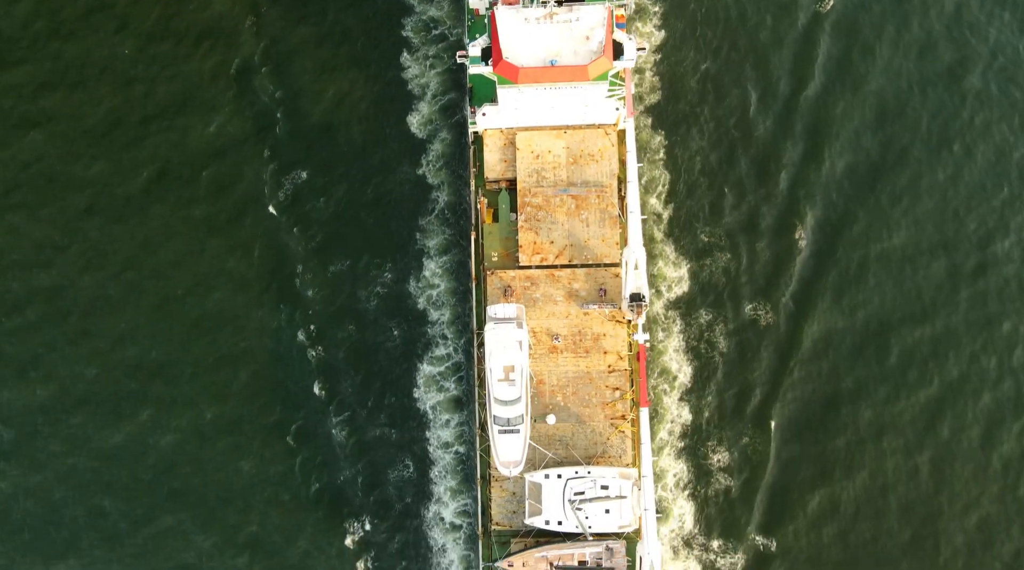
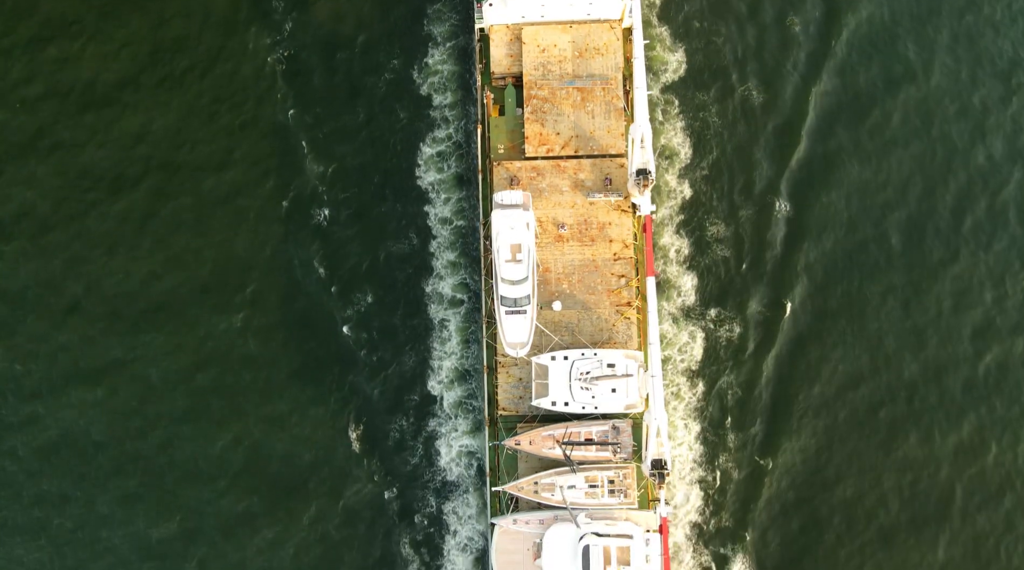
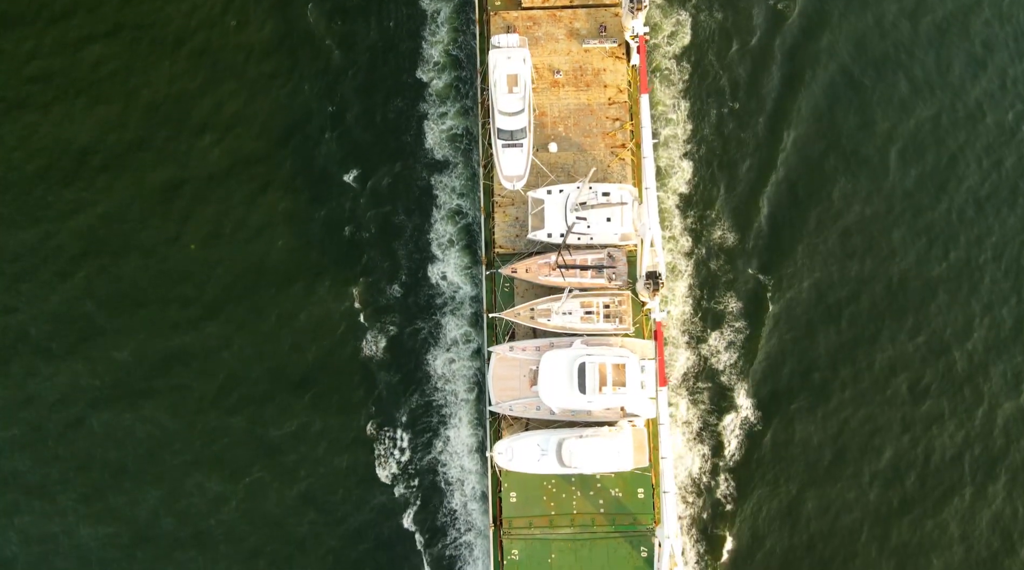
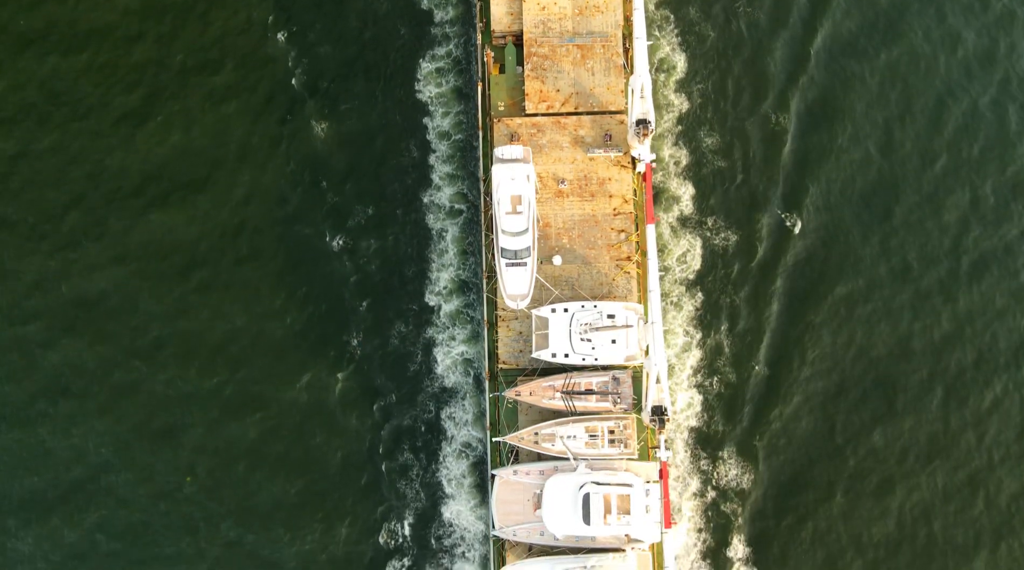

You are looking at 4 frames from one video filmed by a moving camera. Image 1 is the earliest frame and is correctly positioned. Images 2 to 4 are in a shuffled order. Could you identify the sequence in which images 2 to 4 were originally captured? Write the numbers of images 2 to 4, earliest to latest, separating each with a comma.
2, 4, 3
